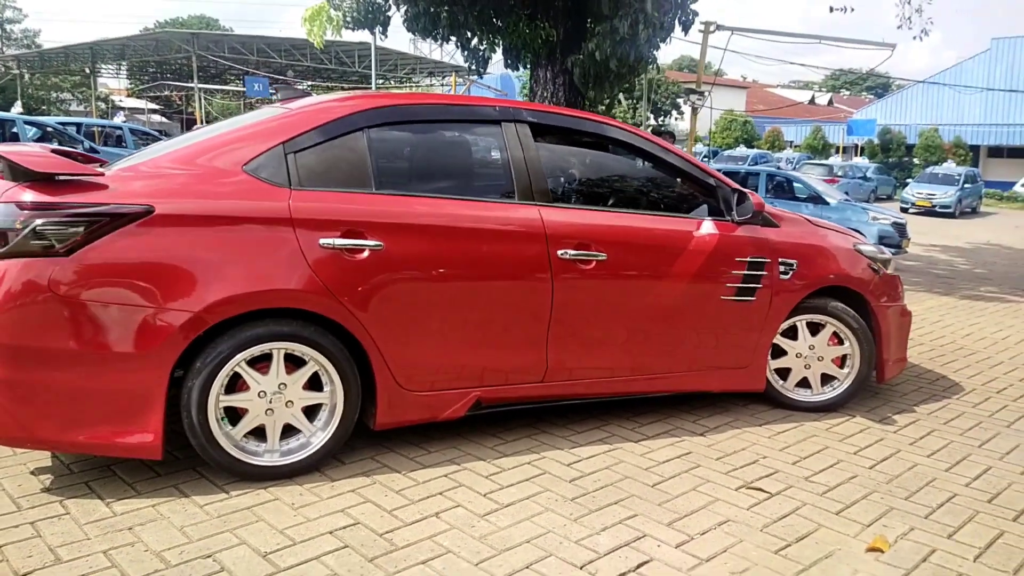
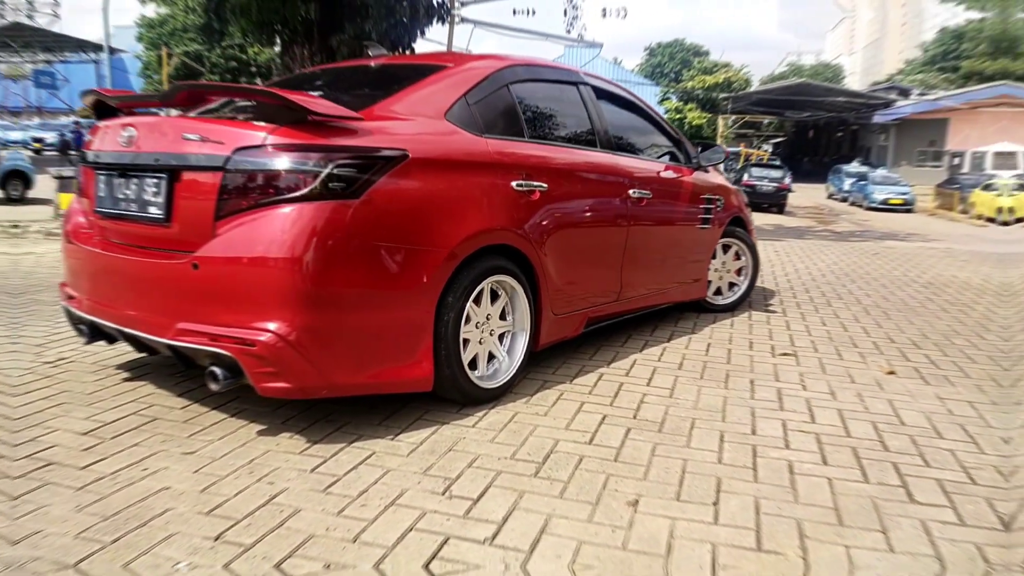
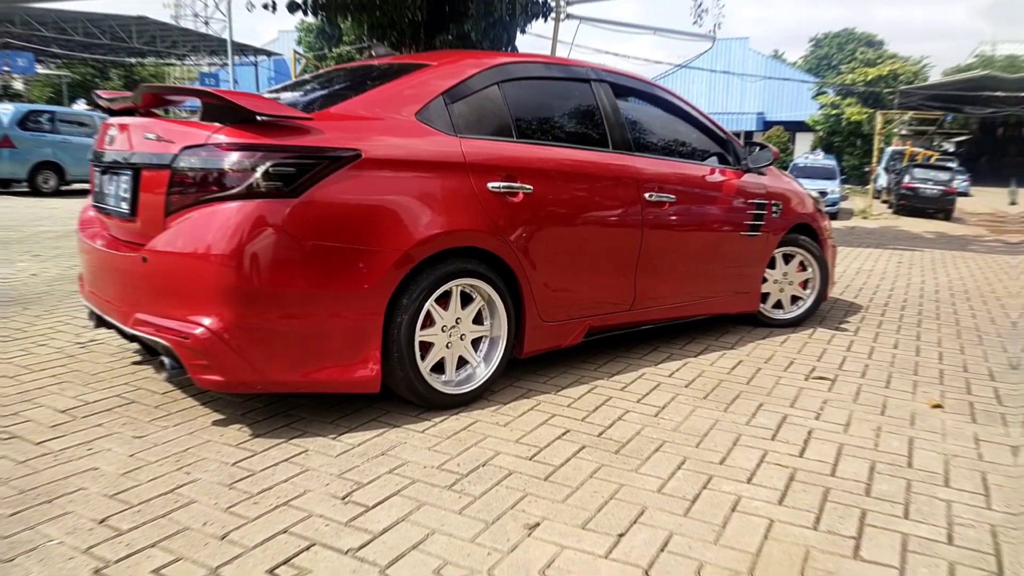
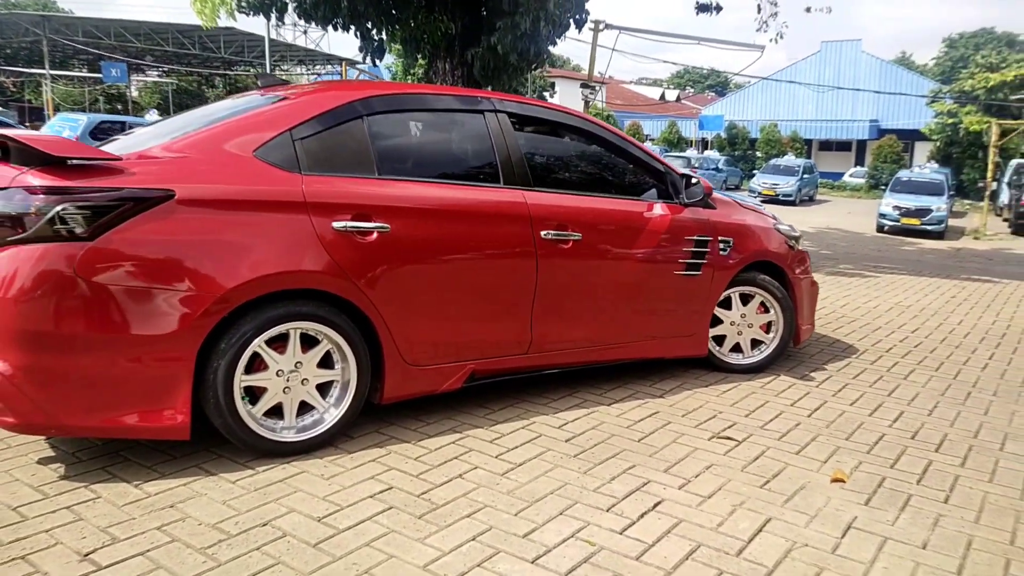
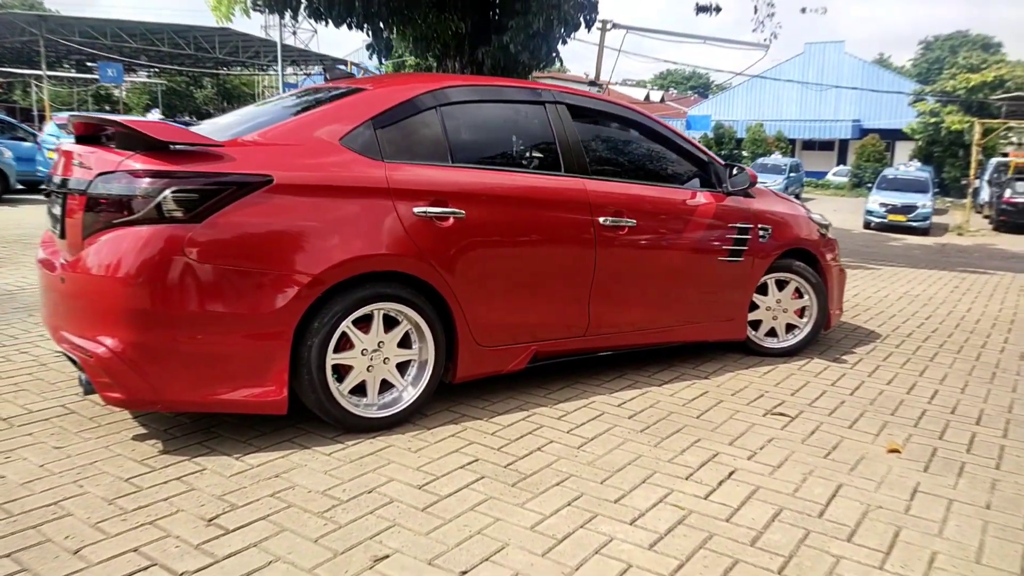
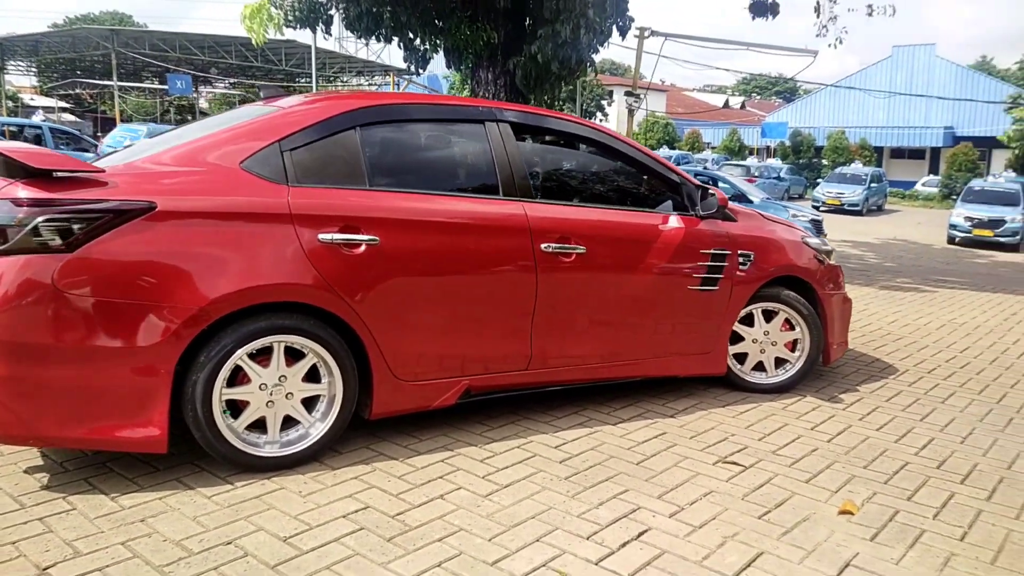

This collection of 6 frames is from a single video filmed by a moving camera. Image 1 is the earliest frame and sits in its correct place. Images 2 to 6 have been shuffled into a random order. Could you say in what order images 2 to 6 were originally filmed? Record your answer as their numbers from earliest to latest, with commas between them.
6, 4, 5, 3, 2
